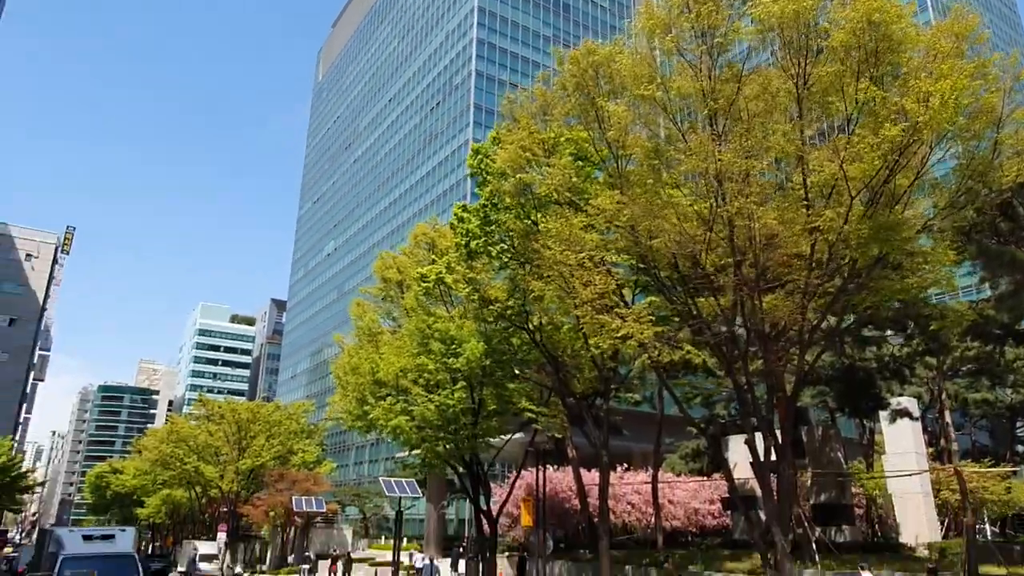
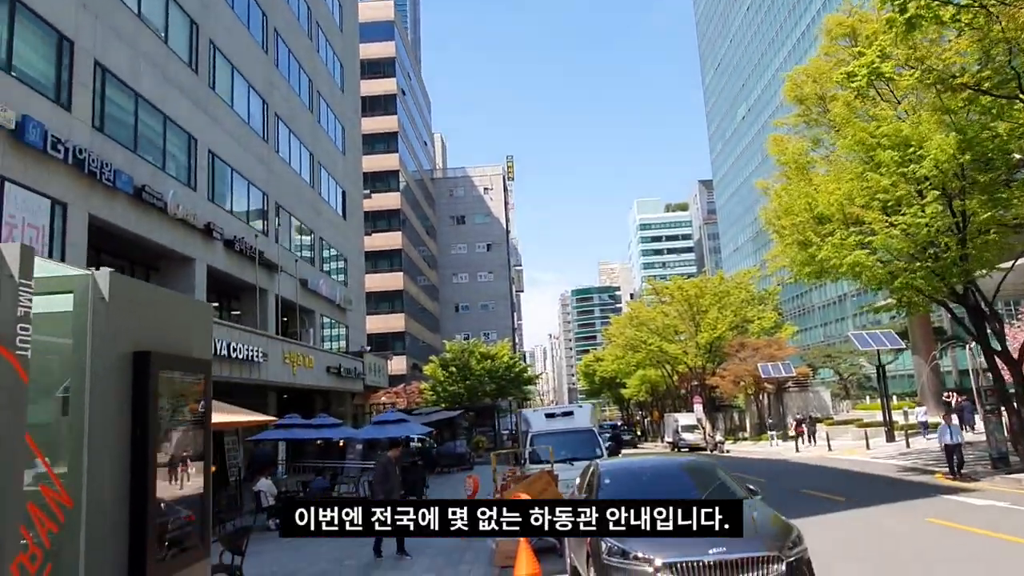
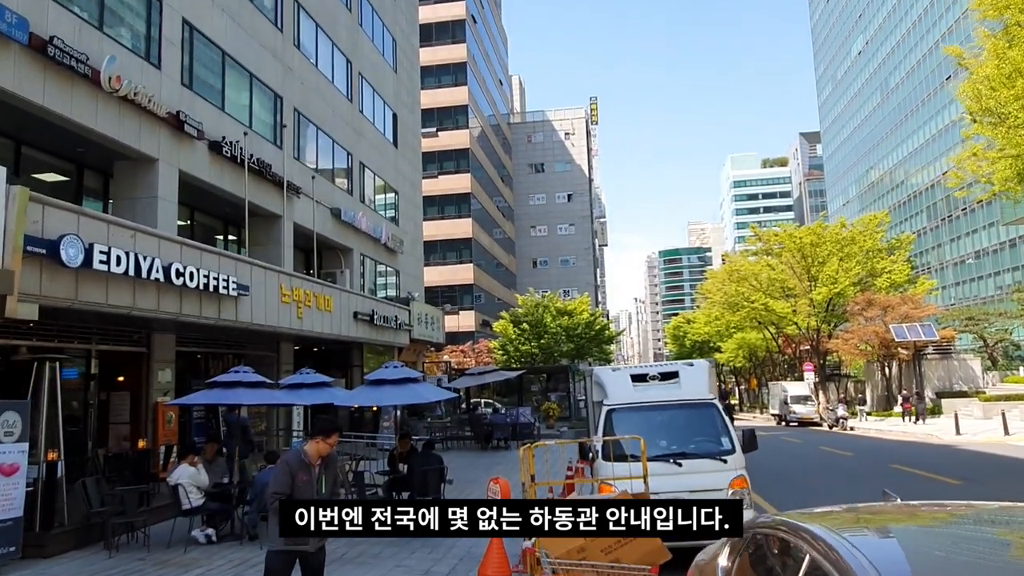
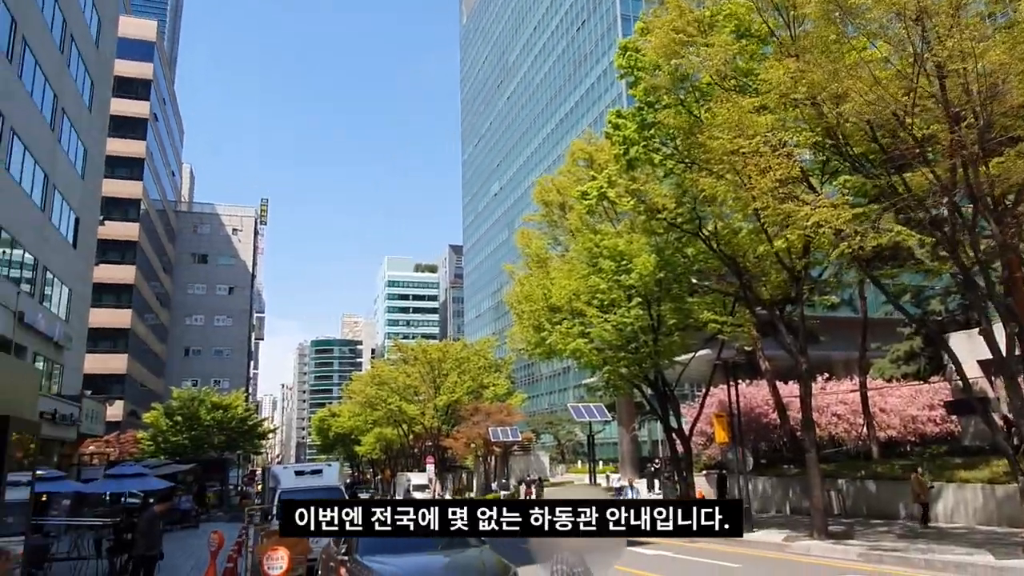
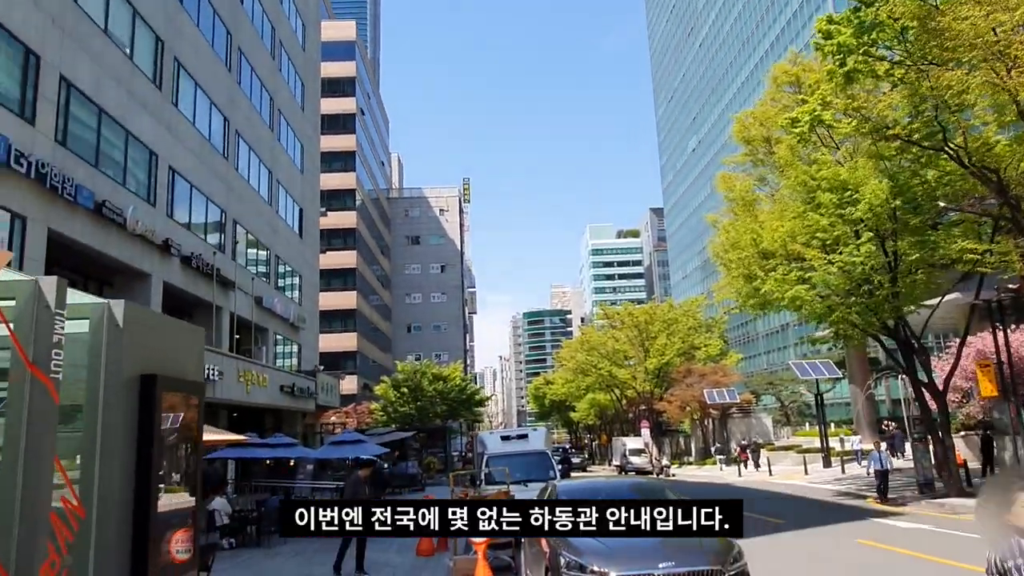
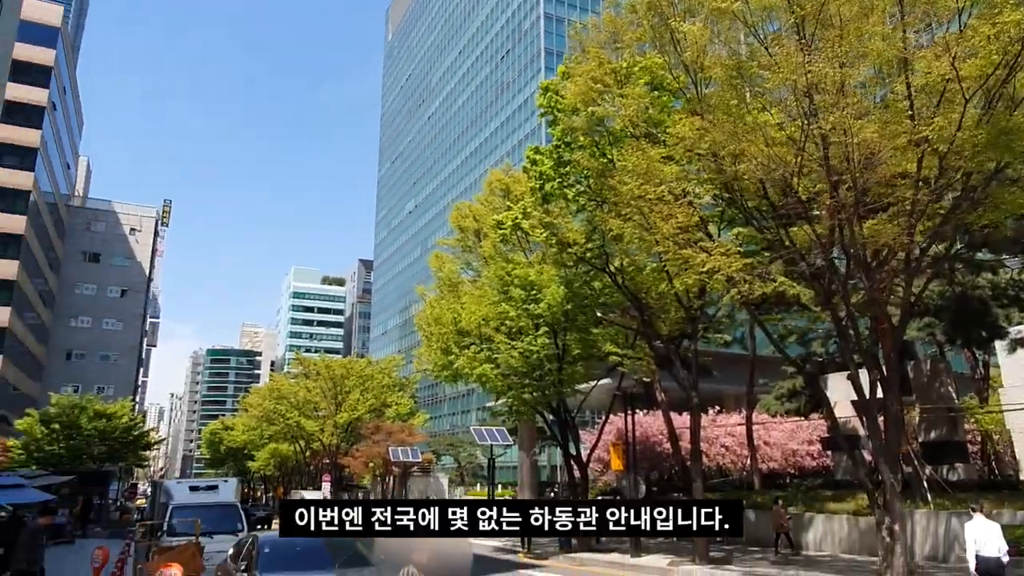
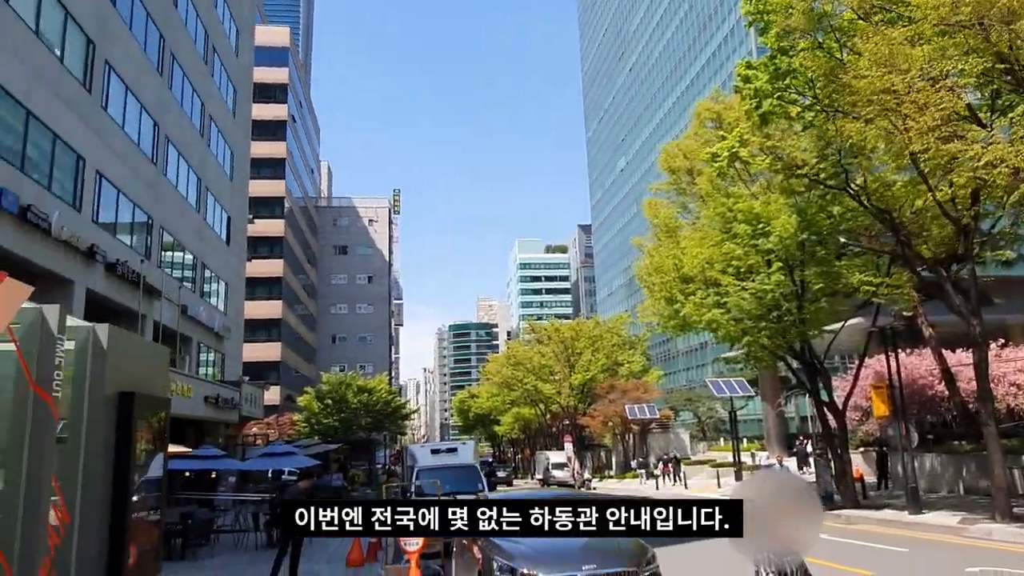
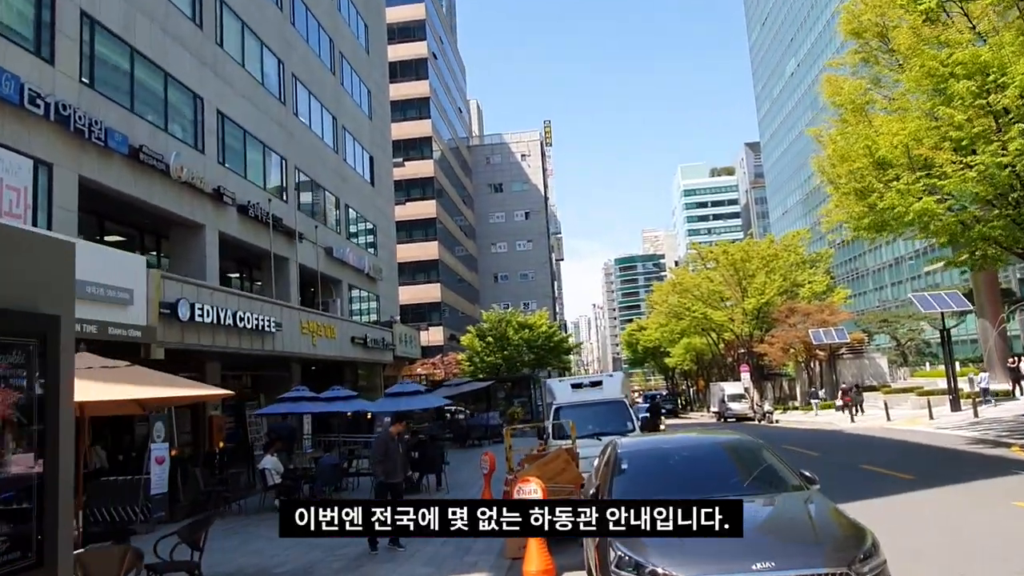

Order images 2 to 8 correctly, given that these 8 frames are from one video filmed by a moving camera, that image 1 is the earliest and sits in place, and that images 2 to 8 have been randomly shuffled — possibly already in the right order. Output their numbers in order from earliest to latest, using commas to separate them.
6, 4, 7, 5, 2, 8, 3
